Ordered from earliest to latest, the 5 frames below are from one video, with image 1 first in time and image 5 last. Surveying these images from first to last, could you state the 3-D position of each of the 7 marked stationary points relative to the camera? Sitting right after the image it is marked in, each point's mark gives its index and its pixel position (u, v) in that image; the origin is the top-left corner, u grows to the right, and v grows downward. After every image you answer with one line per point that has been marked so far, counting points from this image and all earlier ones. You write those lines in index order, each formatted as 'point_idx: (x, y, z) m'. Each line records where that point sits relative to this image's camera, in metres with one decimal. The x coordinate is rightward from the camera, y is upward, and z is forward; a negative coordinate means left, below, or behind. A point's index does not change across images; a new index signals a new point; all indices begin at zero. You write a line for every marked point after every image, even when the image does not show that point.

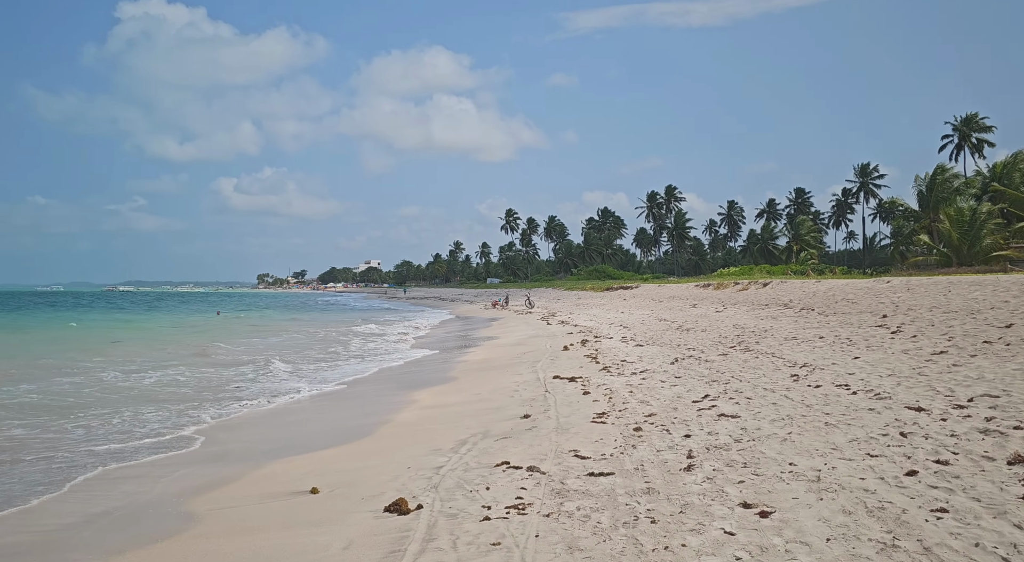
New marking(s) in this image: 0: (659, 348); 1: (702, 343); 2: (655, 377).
0: (+4.1, -1.9, +19.5) m
1: (+5.2, -1.7, +19.4) m
2: (+2.9, -1.9, +14.1) m
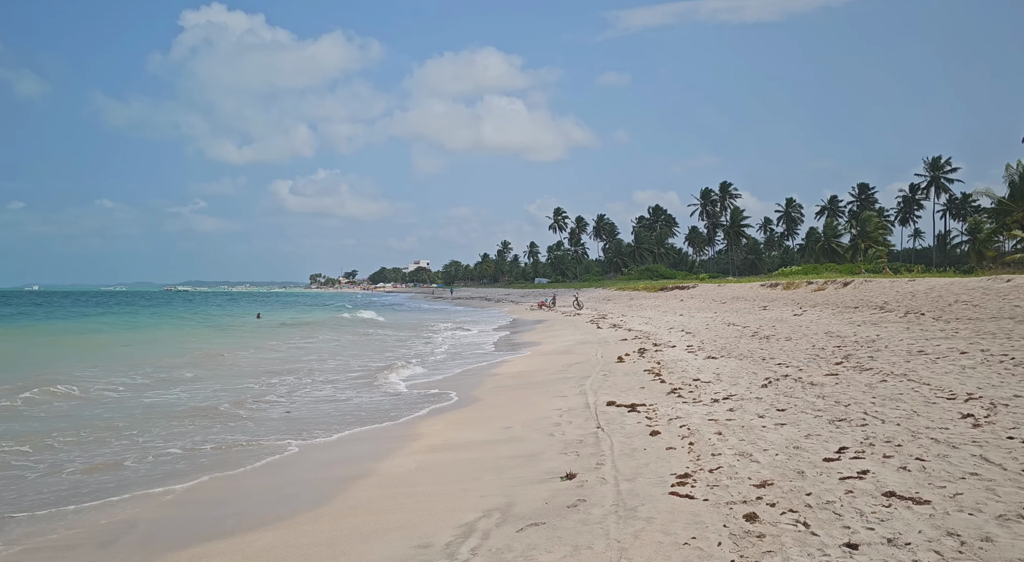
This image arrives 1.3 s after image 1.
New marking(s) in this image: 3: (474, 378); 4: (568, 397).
0: (+5.1, -1.8, +15.6) m
1: (+6.2, -1.7, +15.4) m
2: (+3.5, -1.9, +10.3) m
3: (-1.0, -2.6, +19.0) m
4: (+1.1, -2.2, +13.5) m
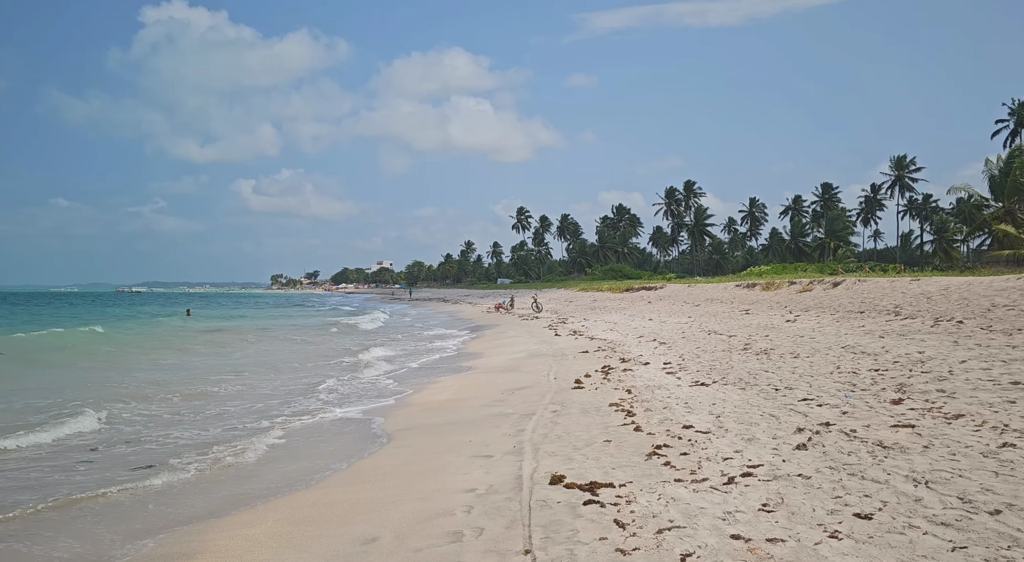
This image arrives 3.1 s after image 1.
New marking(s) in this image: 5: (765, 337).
0: (+3.7, -1.8, +11.1) m
1: (+4.8, -1.6, +10.9) m
2: (+2.4, -1.9, +5.7) m
3: (-2.6, -2.6, +14.1) m
4: (-0.2, -2.2, +8.8) m
5: (+7.0, -1.6, +19.4) m
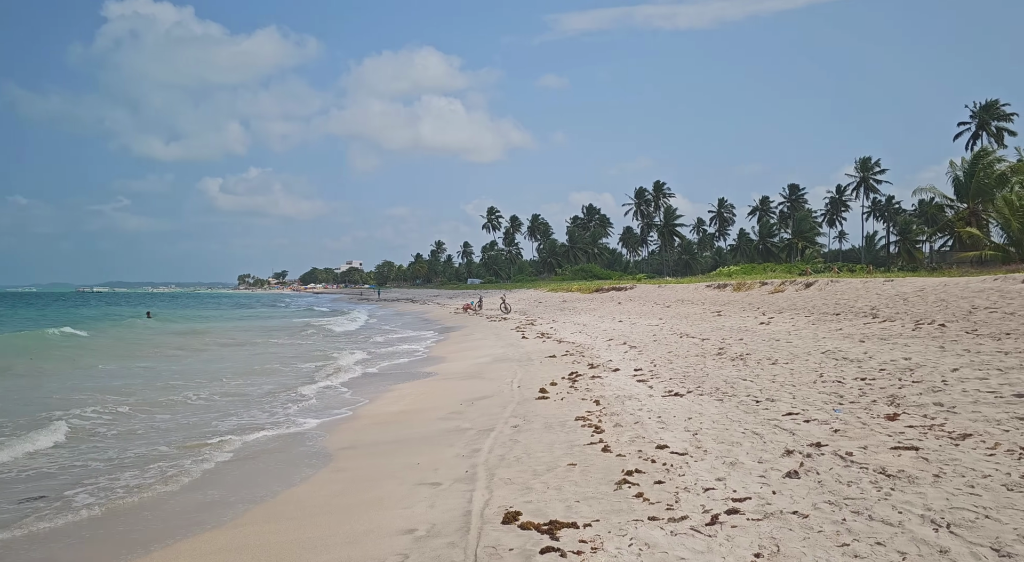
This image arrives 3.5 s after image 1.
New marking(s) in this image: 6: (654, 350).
0: (+3.1, -1.8, +10.1) m
1: (+4.2, -1.7, +10.0) m
2: (+1.9, -1.9, +4.7) m
3: (-3.3, -2.6, +12.9) m
4: (-0.8, -2.2, +7.6) m
5: (+6.0, -1.6, +18.5) m
6: (+3.9, -1.9, +19.1) m
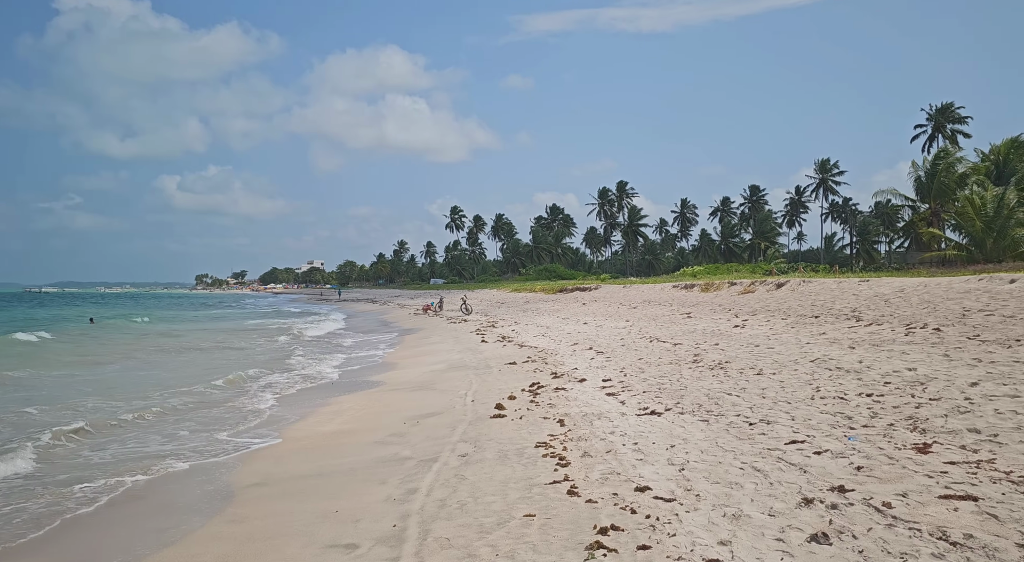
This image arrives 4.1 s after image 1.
0: (+2.4, -1.8, +8.5) m
1: (+3.5, -1.7, +8.4) m
2: (+1.6, -1.9, +3.0) m
3: (-4.1, -2.6, +10.9) m
4: (-1.3, -2.2, +5.8) m
5: (+4.9, -1.6, +17.0) m
6: (+2.8, -1.9, +17.5) m
